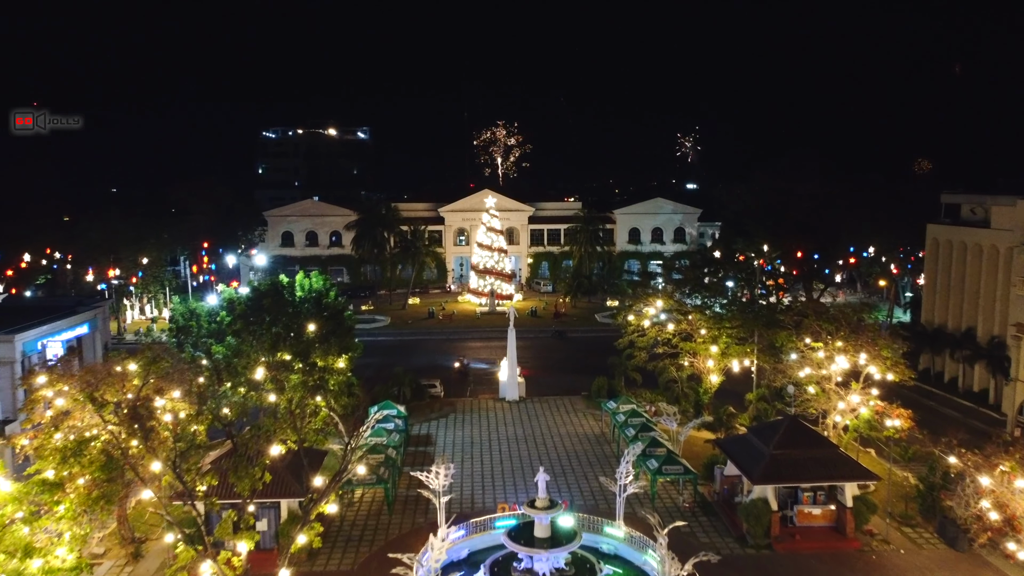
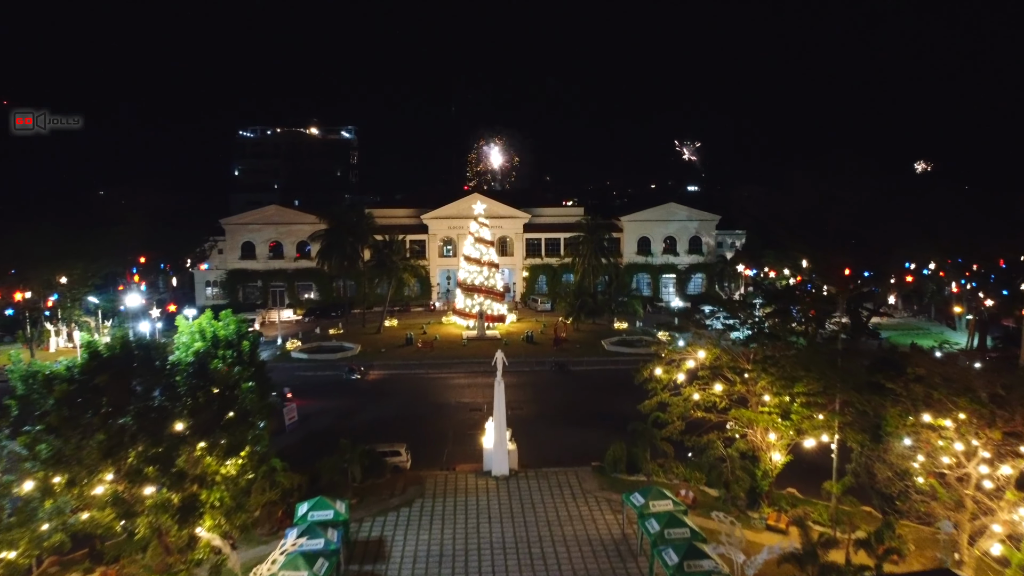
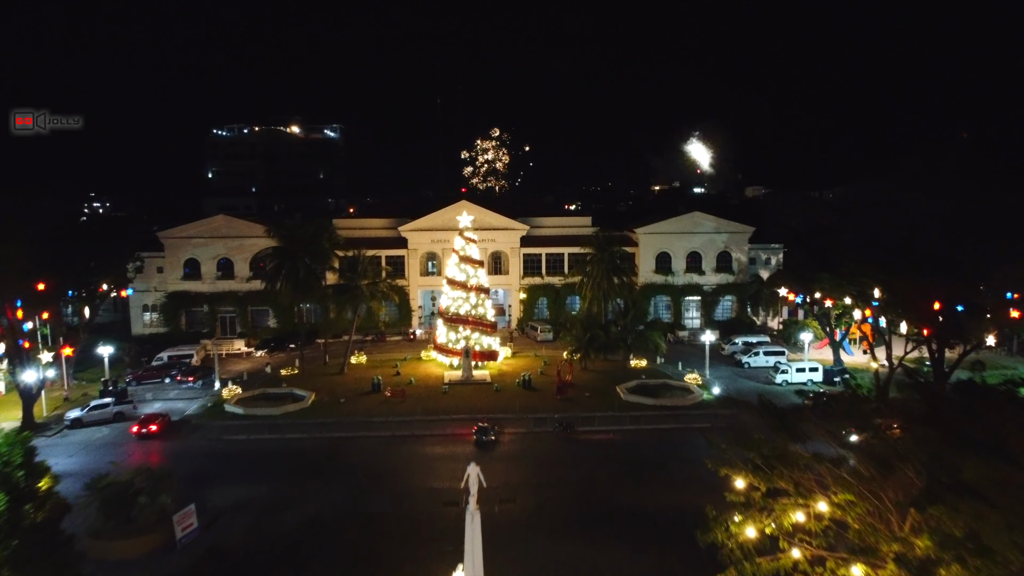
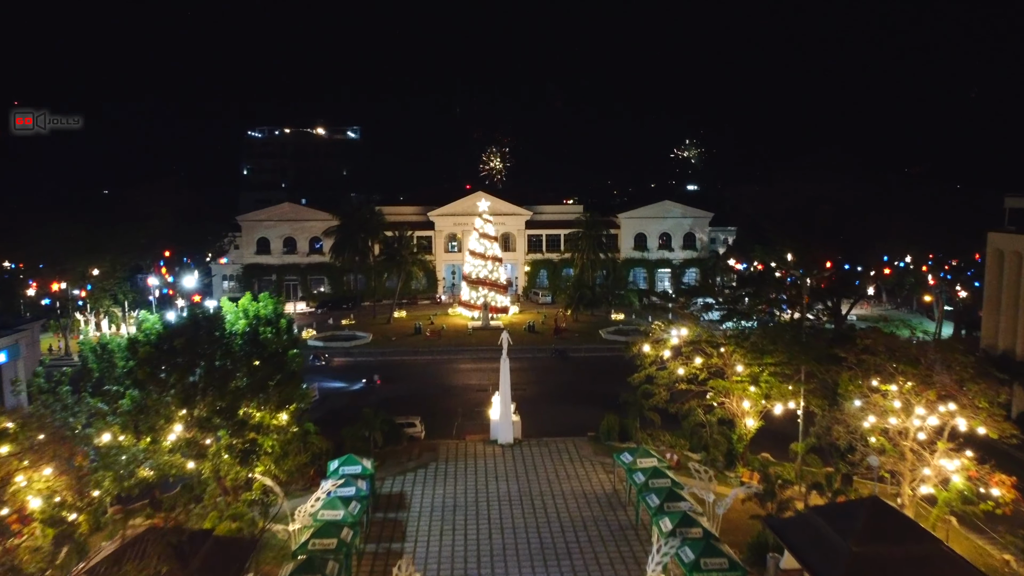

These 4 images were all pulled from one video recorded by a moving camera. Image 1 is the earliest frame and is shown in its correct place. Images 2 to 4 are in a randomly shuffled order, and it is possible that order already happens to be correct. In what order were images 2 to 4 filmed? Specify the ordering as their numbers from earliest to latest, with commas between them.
4, 2, 3
